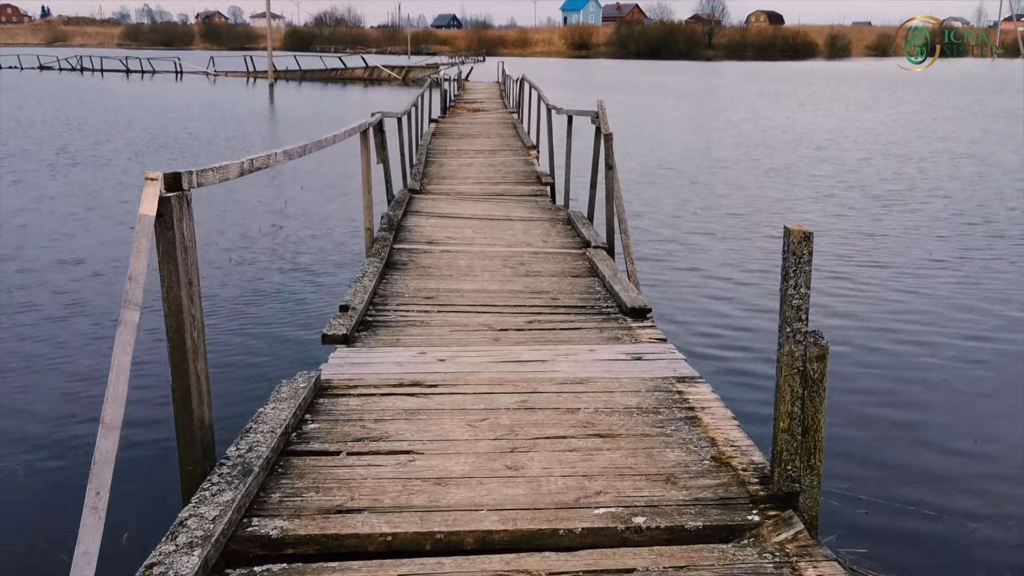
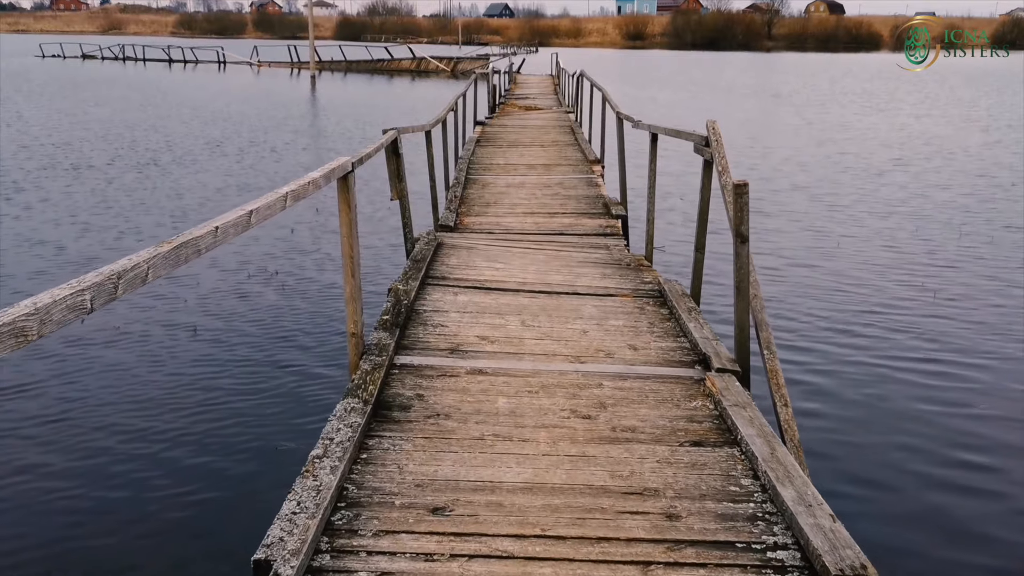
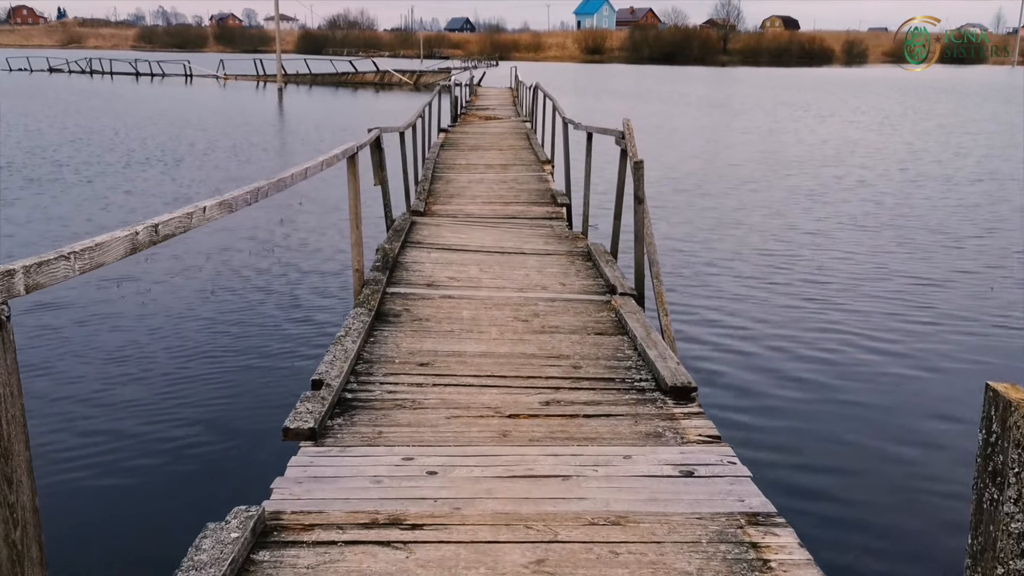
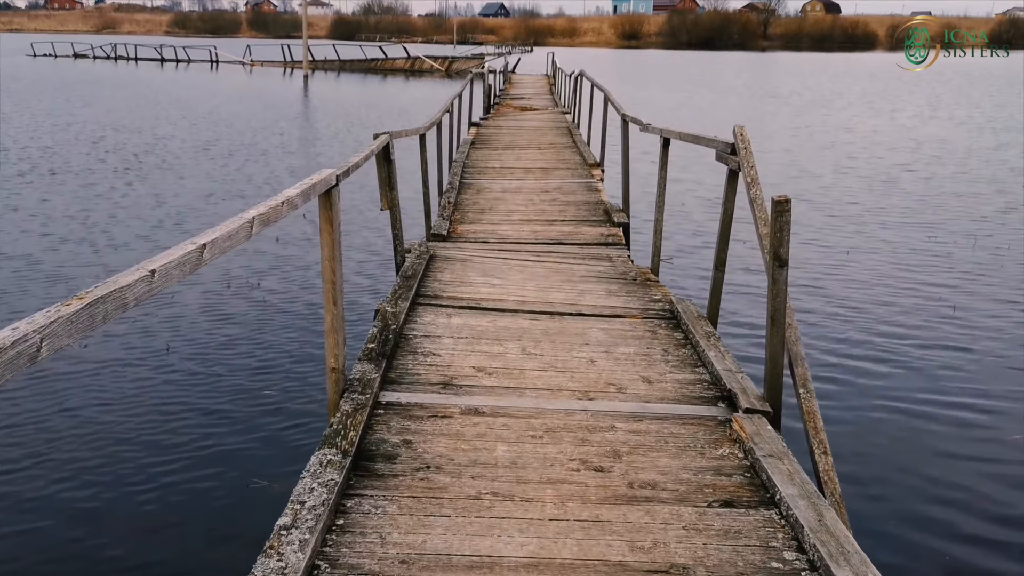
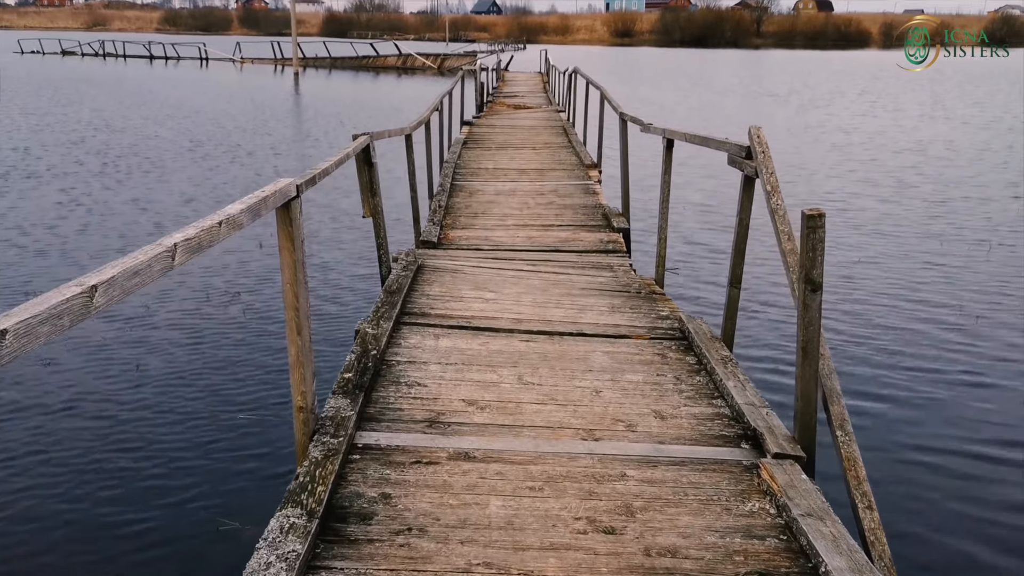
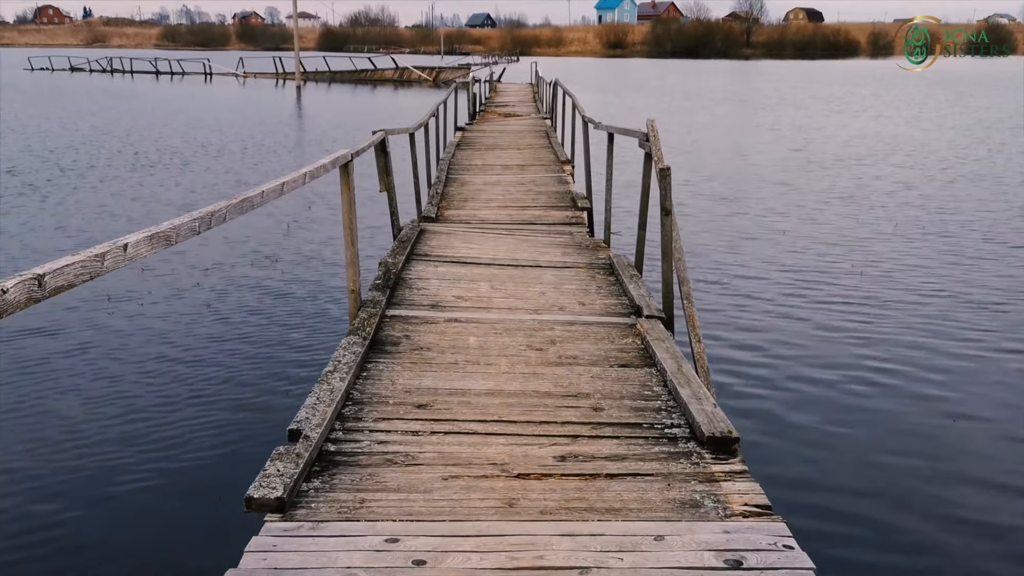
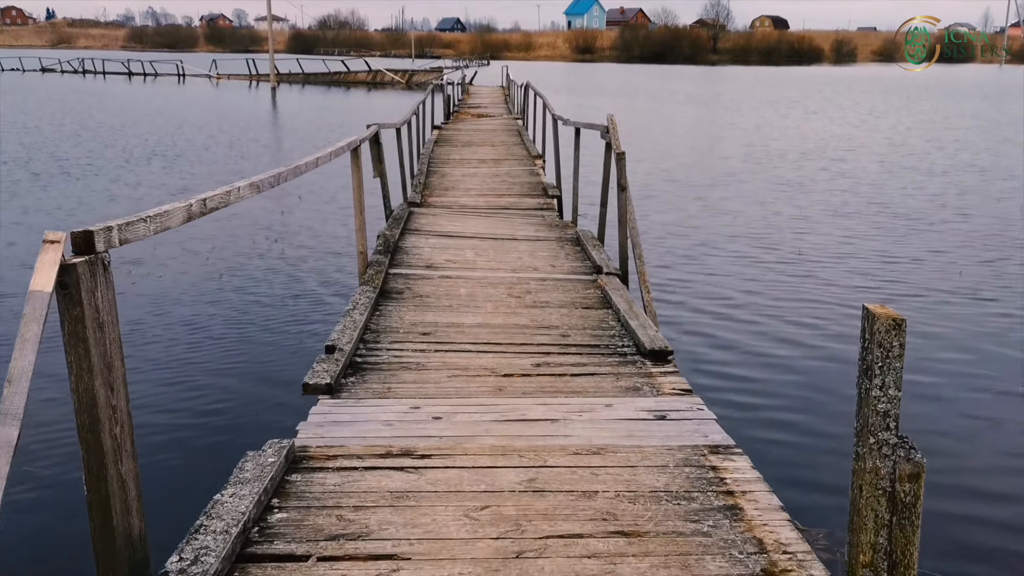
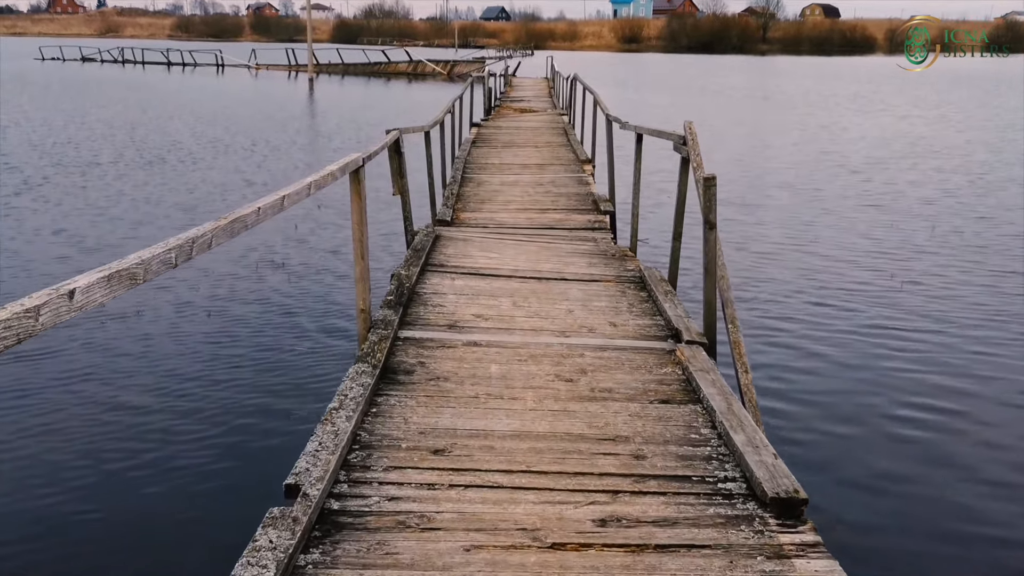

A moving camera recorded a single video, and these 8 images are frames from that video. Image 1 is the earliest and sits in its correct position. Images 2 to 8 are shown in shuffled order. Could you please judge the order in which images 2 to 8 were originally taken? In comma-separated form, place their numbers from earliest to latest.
7, 3, 6, 8, 2, 4, 5
